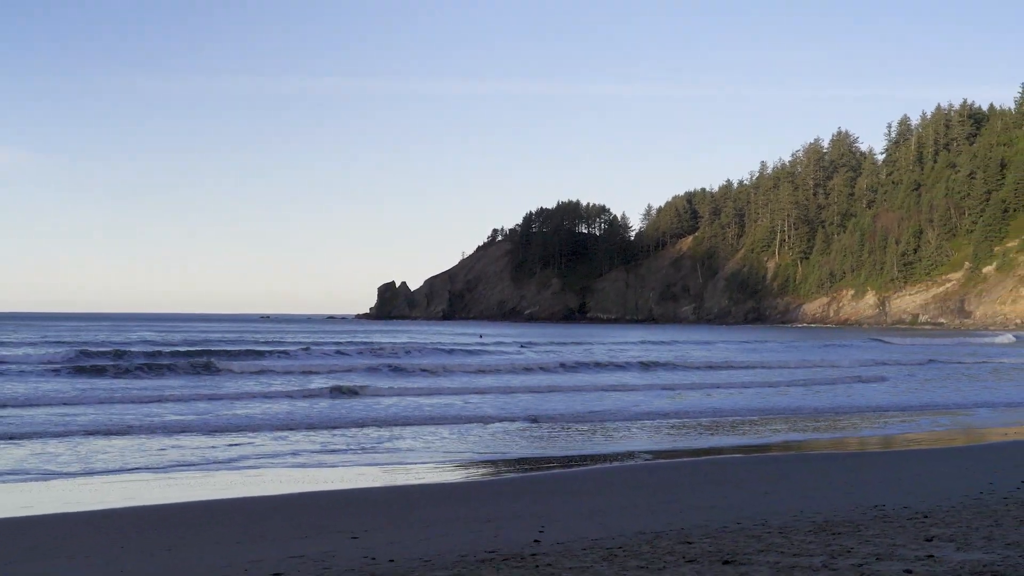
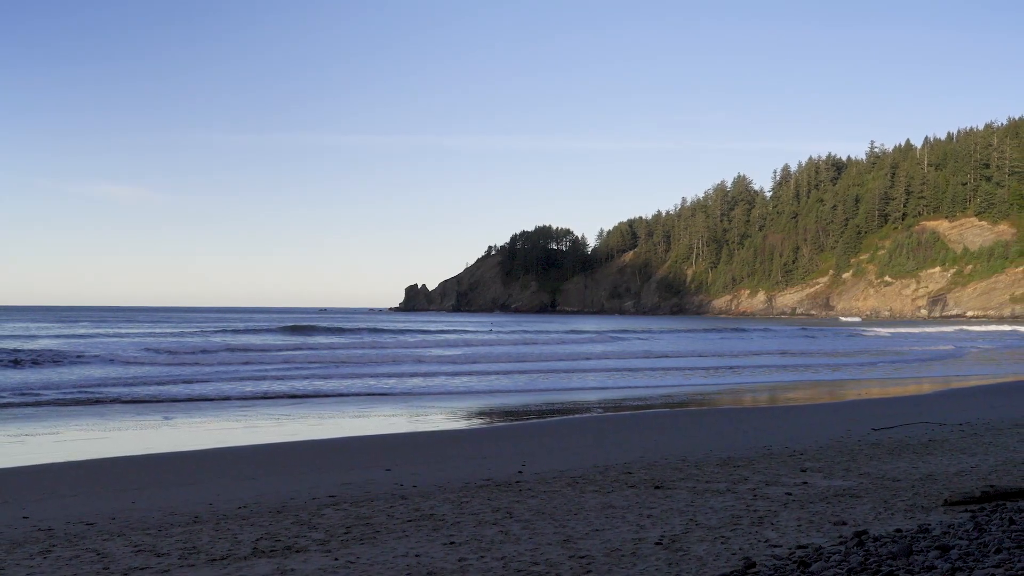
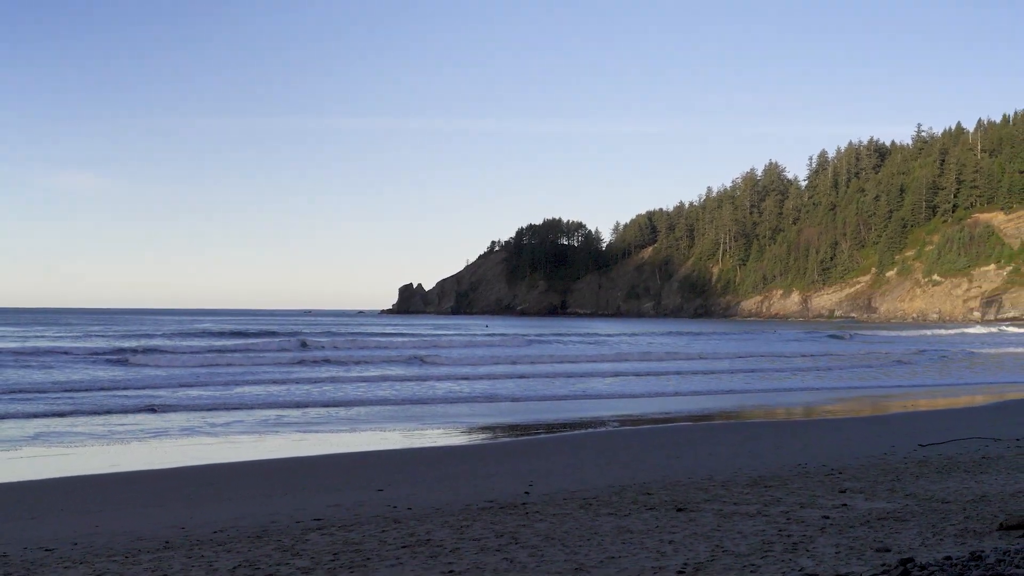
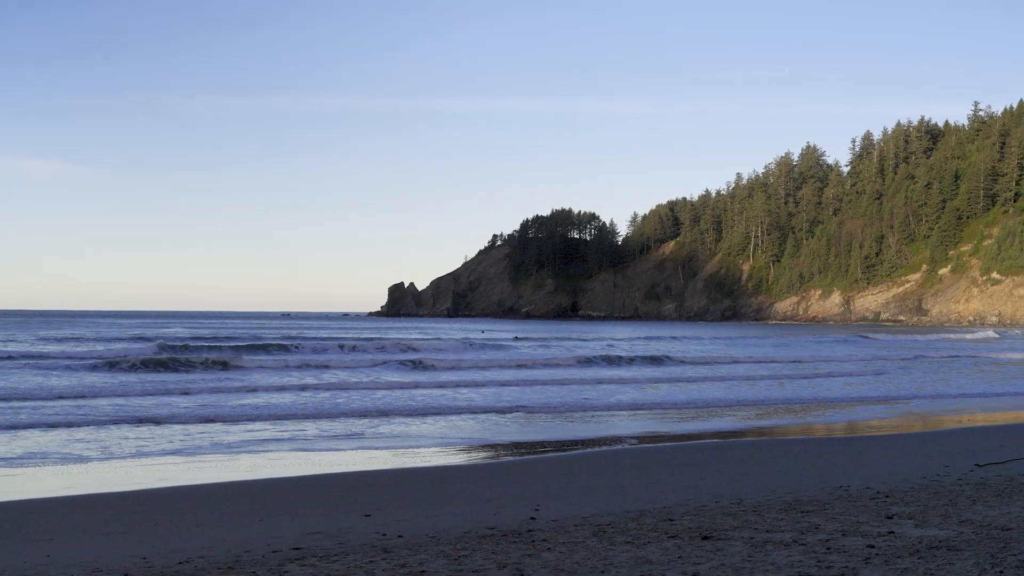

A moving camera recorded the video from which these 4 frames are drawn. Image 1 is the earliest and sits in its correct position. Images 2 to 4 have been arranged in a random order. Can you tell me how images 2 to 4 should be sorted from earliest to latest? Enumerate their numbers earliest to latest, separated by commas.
4, 3, 2
